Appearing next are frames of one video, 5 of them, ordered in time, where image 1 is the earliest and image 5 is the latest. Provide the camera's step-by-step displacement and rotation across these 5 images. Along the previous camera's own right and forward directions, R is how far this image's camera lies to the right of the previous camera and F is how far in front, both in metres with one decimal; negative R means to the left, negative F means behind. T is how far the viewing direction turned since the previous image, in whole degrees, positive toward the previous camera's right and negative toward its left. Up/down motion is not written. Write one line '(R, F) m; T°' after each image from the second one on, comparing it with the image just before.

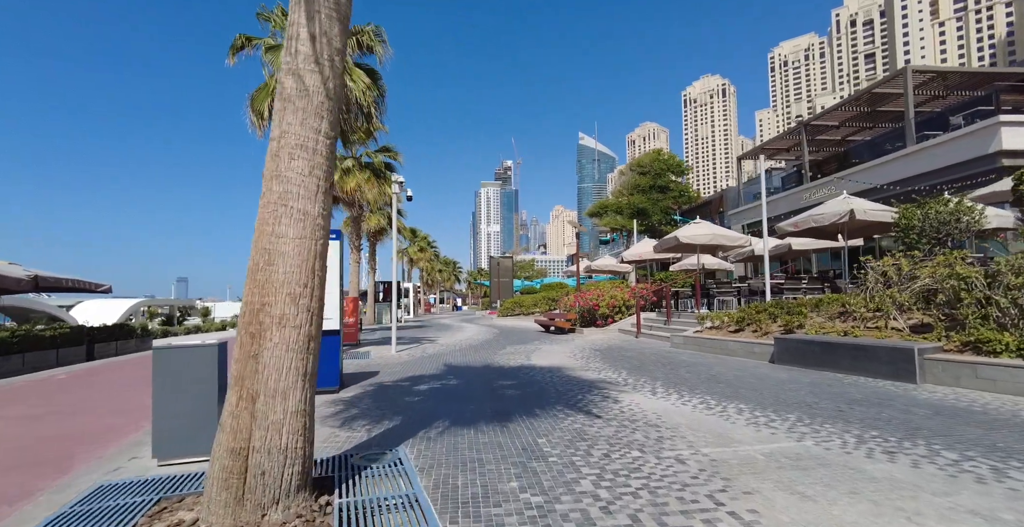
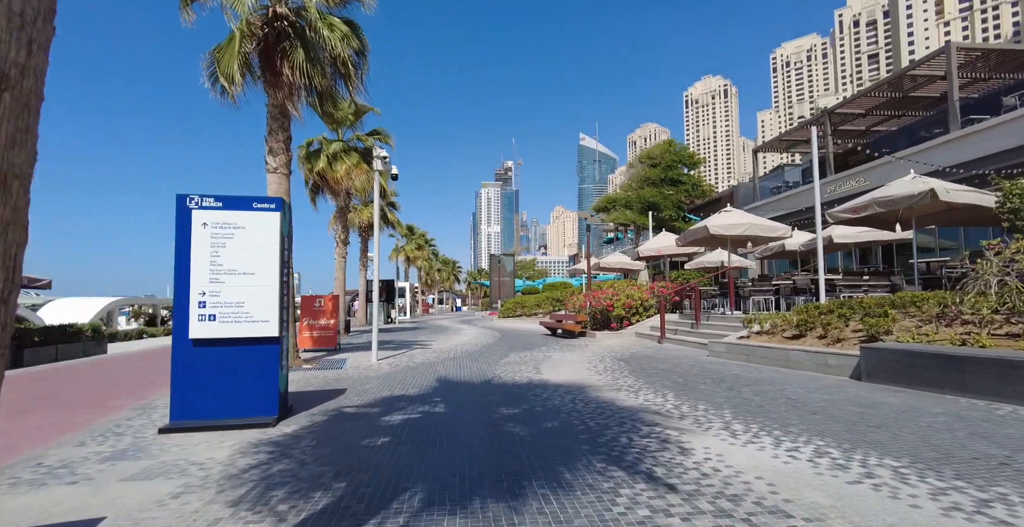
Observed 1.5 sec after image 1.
(-0.1, +2.2) m; 0°
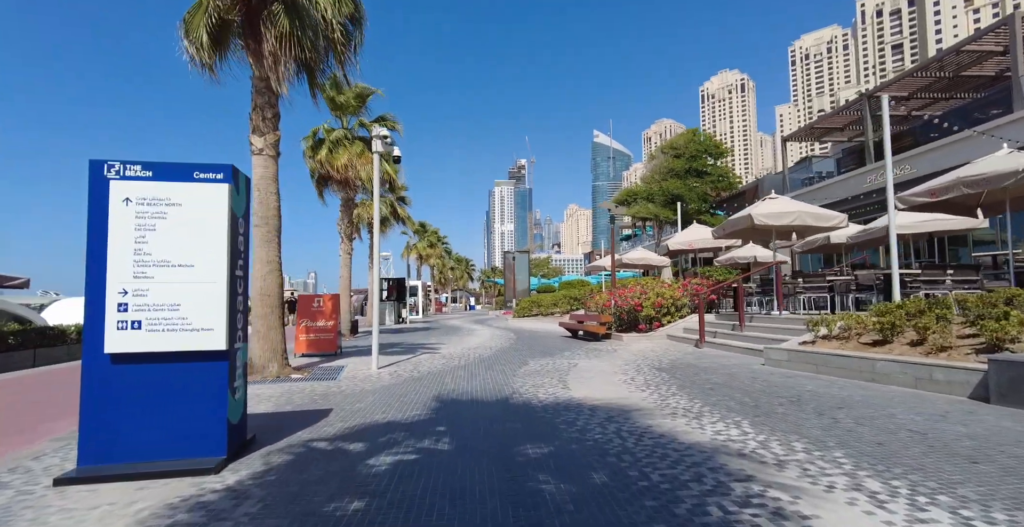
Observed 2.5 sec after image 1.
(-0.1, +1.5) m; -2°
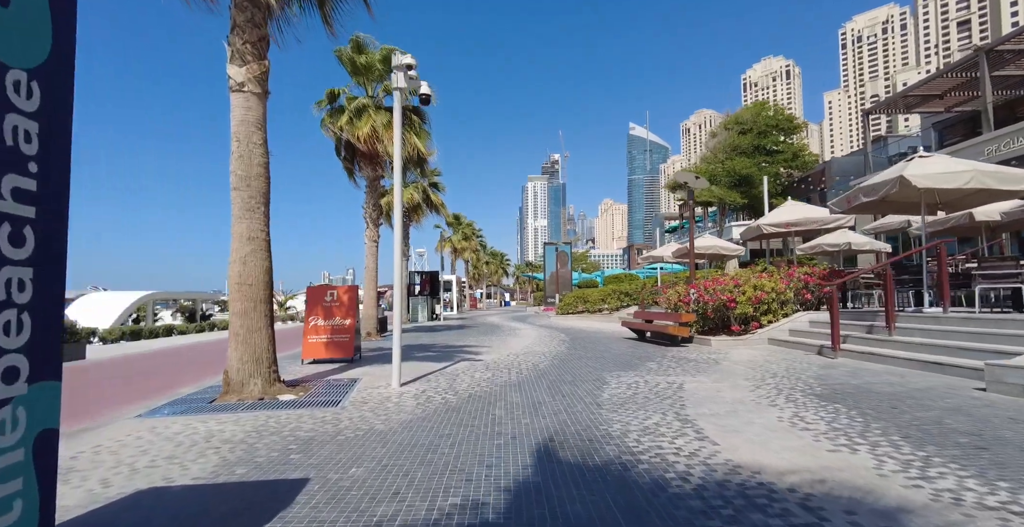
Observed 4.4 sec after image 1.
(-0.6, +2.8) m; -4°
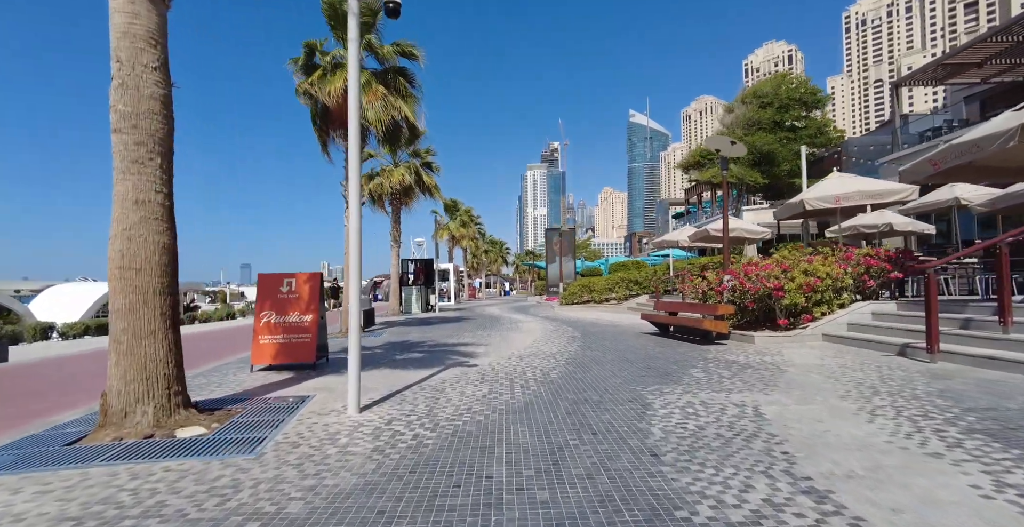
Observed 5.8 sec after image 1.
(0.0, +2.1) m; 0°
